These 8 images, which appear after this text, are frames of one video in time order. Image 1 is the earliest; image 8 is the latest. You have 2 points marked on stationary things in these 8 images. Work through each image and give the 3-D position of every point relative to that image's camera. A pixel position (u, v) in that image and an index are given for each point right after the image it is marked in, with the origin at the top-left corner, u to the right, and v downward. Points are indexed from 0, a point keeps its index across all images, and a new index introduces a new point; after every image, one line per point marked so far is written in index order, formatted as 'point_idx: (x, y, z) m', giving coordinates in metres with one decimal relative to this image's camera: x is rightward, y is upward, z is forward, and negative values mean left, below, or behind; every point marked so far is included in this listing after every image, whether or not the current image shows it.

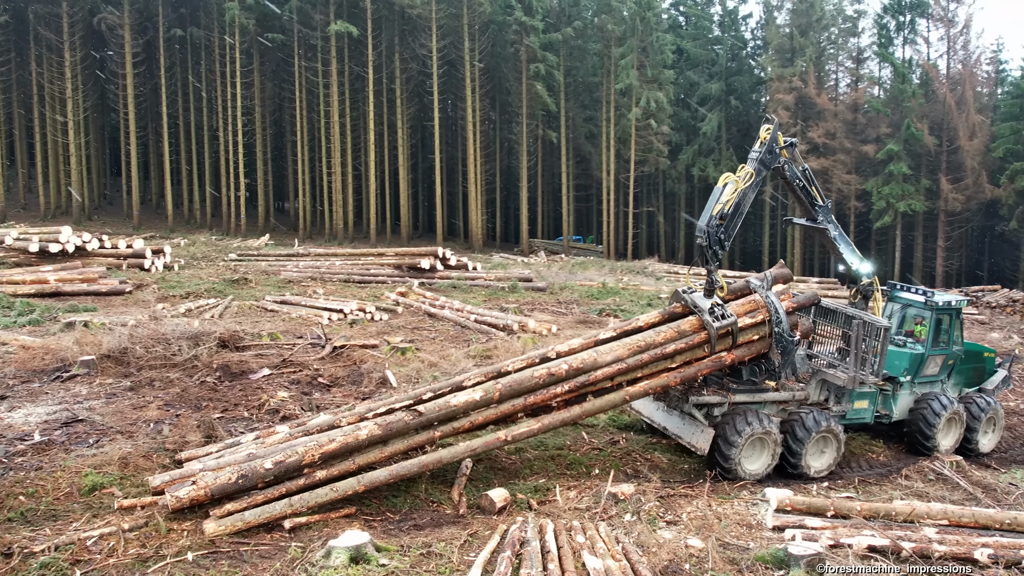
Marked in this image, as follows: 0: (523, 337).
0: (+0.1, -0.6, +11.0) m
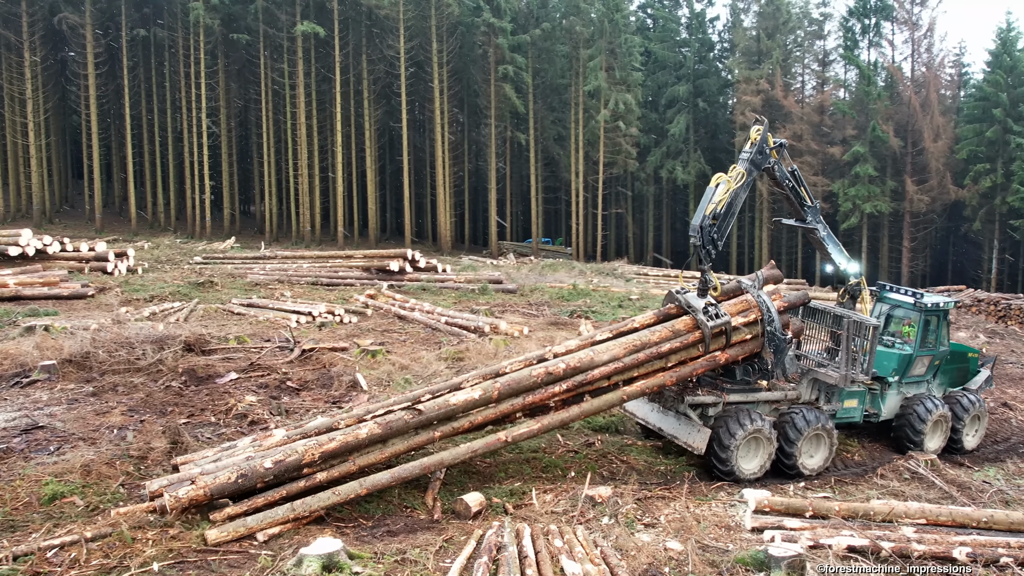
0: (-0.2, -0.6, +10.9) m
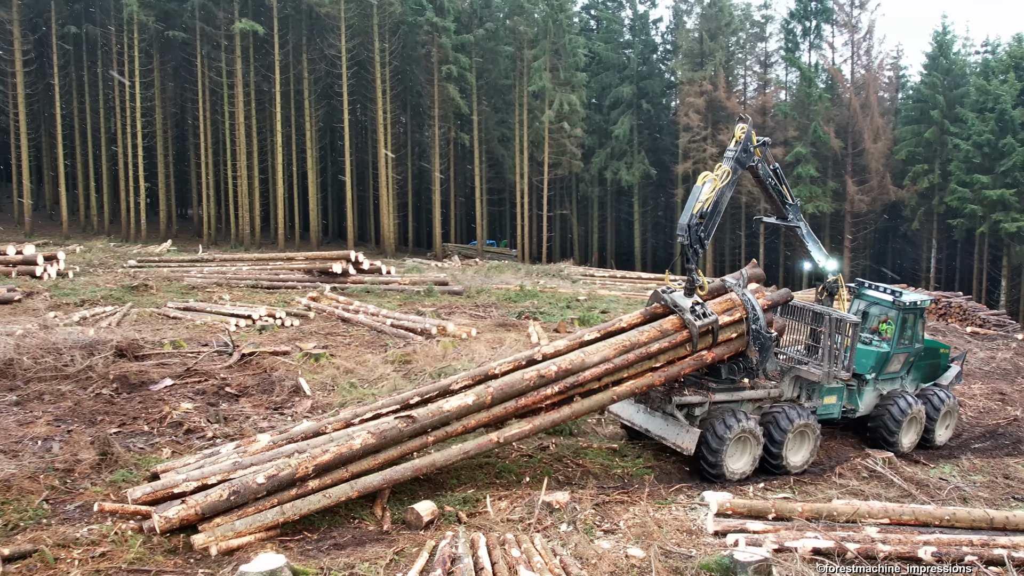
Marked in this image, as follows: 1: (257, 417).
0: (-0.7, -0.6, +10.6) m
1: (-2.0, -1.0, +7.5) m
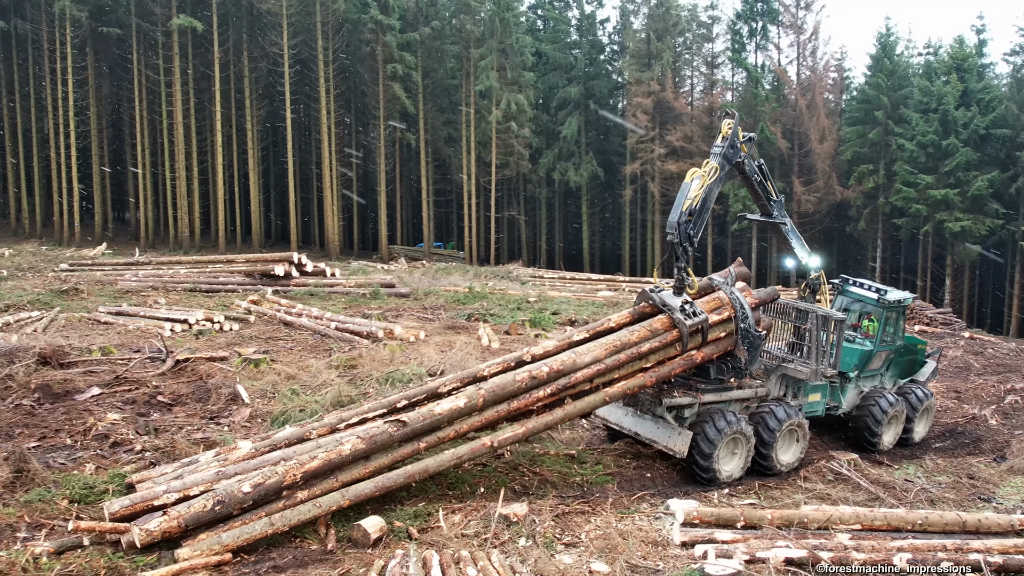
0: (-1.3, -0.6, +10.2) m
1: (-2.3, -1.0, +7.0) m
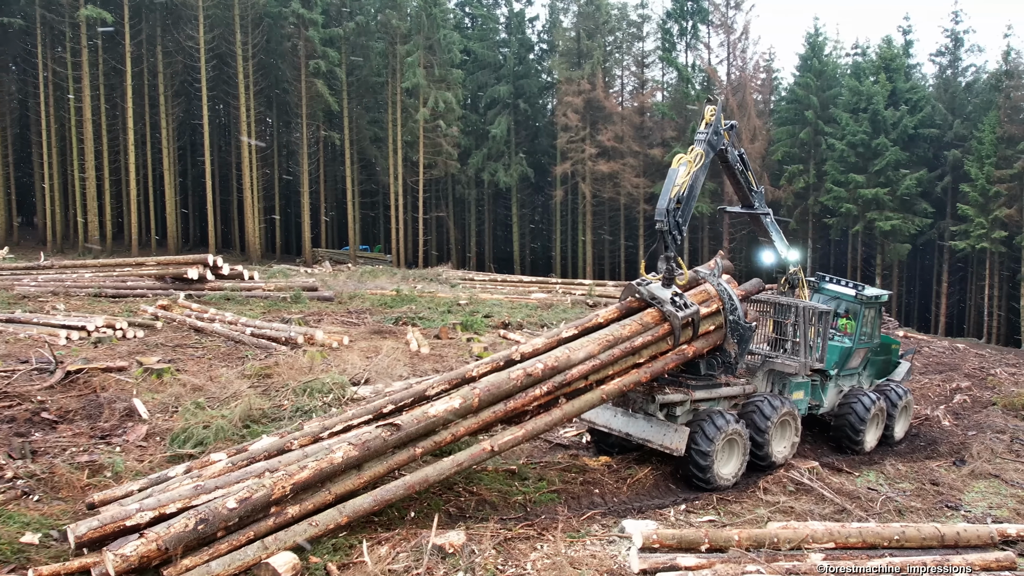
0: (-1.9, -0.6, +9.3) m
1: (-2.7, -1.0, +6.1) m
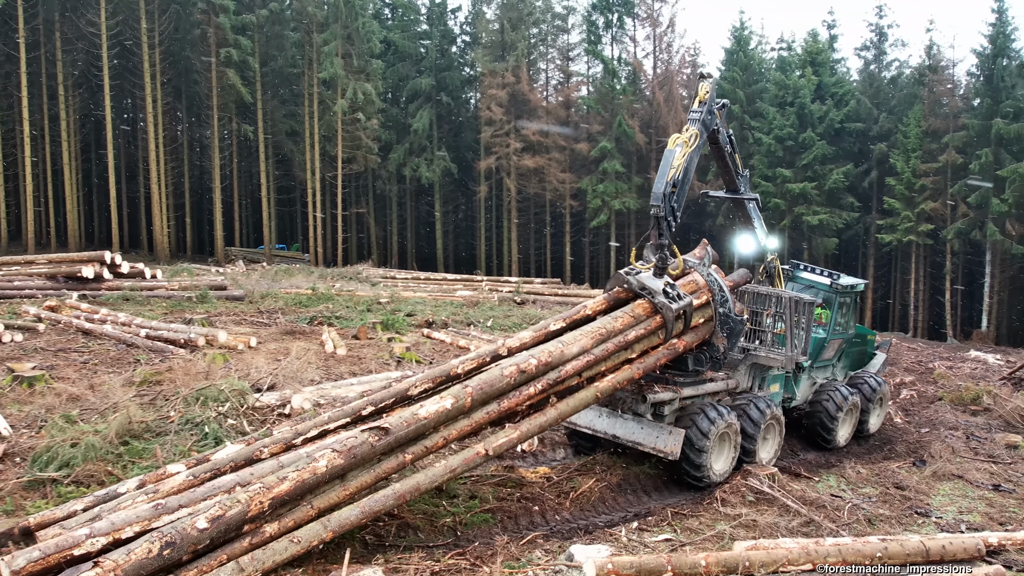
0: (-2.6, -0.6, +8.4) m
1: (-3.1, -1.0, +5.1) m
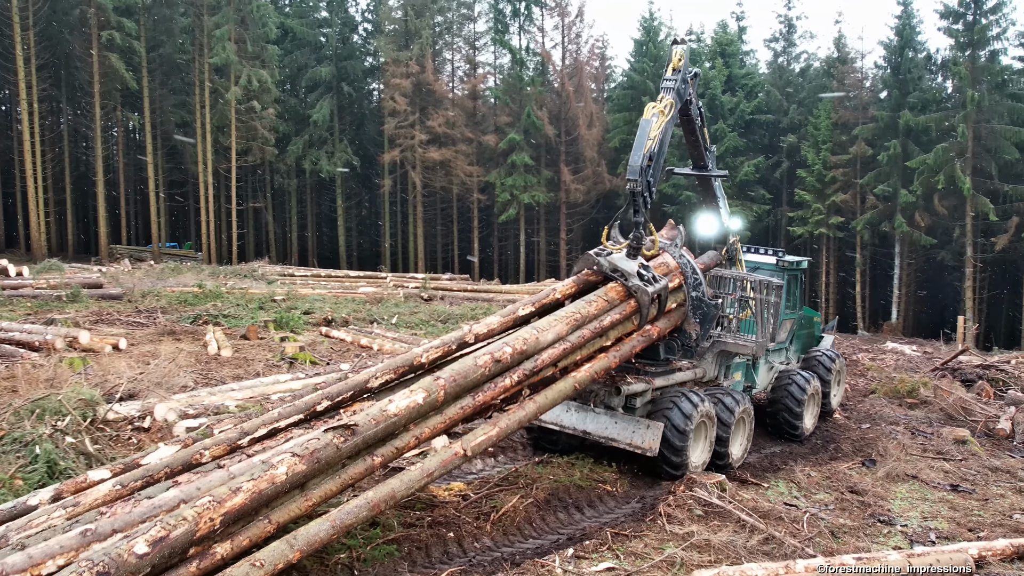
0: (-3.3, -0.5, +7.2) m
1: (-3.5, -0.9, +3.8) m
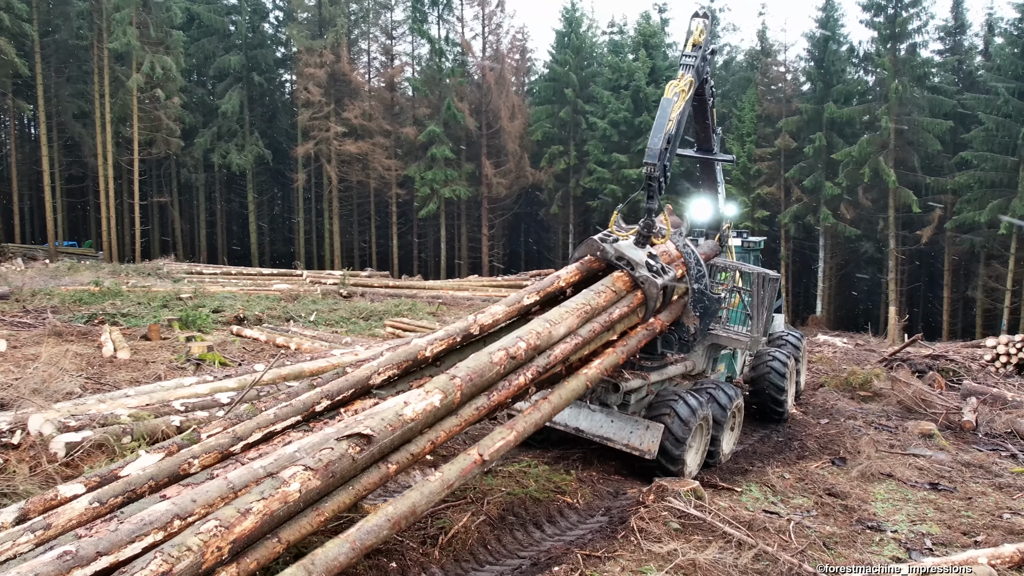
0: (-3.7, -0.5, +6.1) m
1: (-3.6, -0.9, +2.8) m
